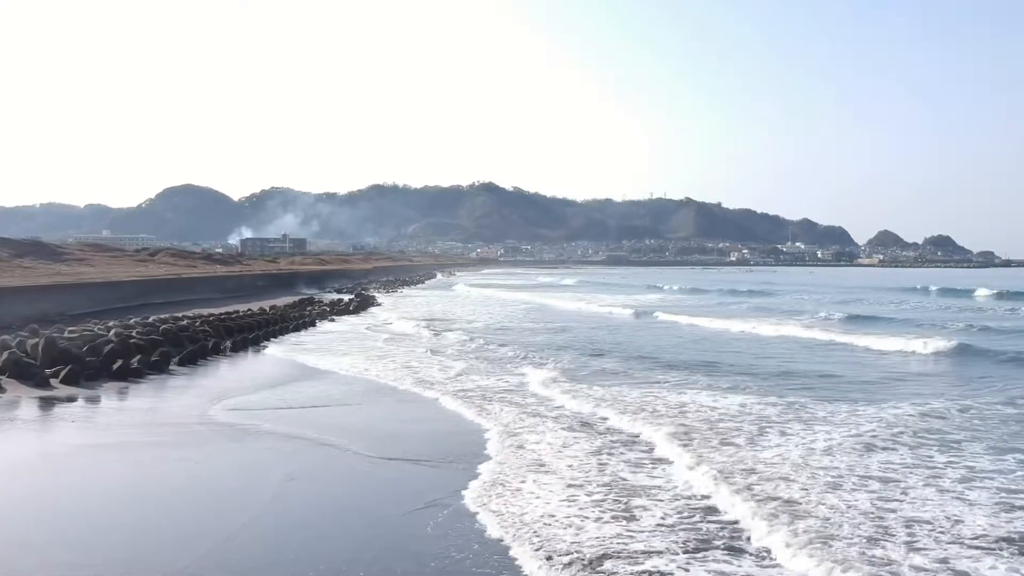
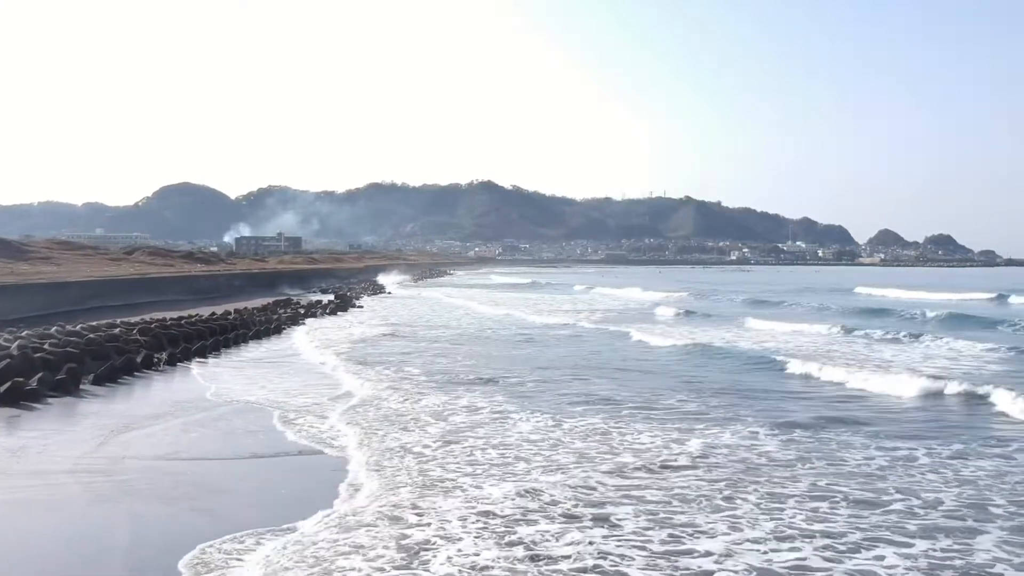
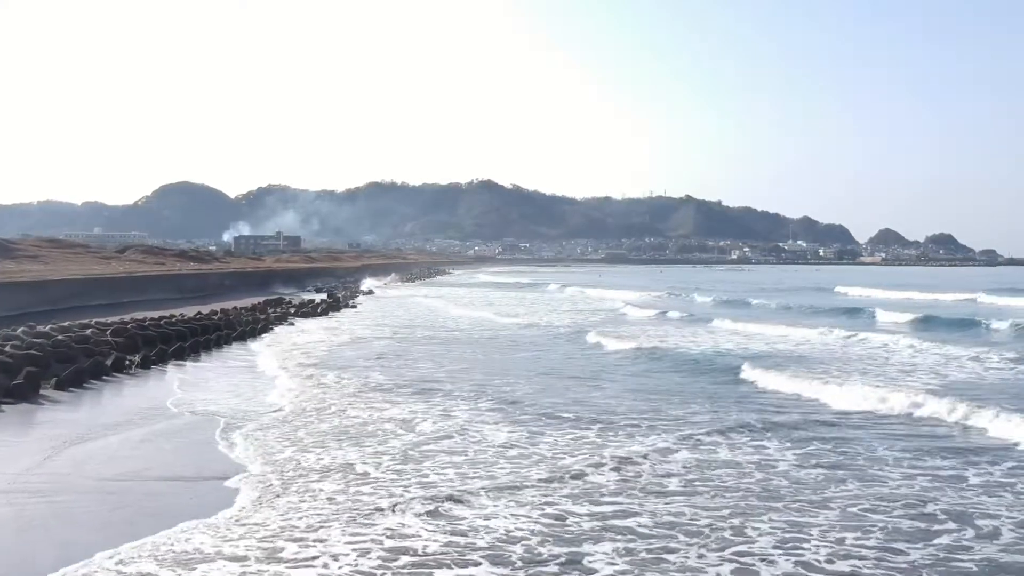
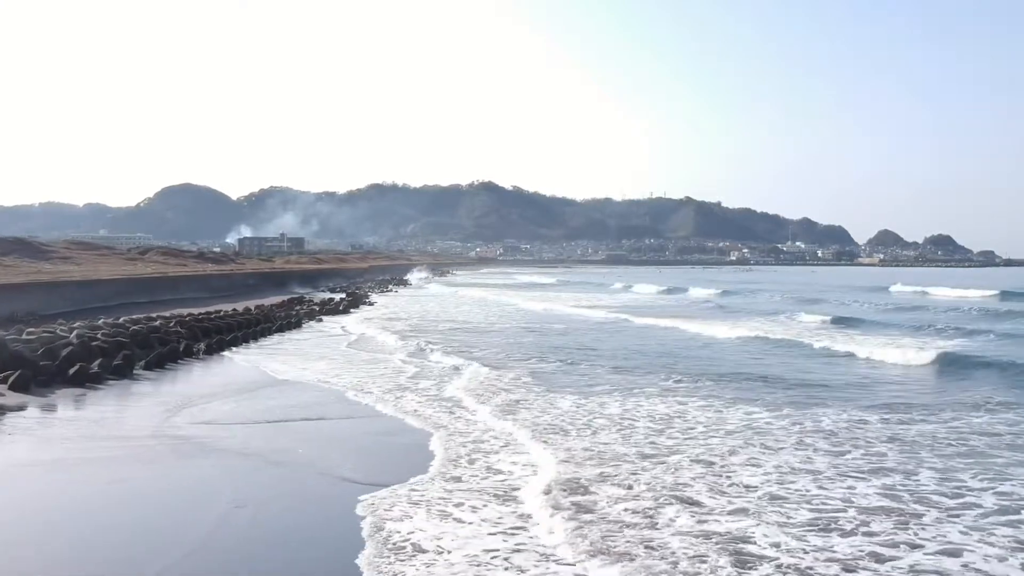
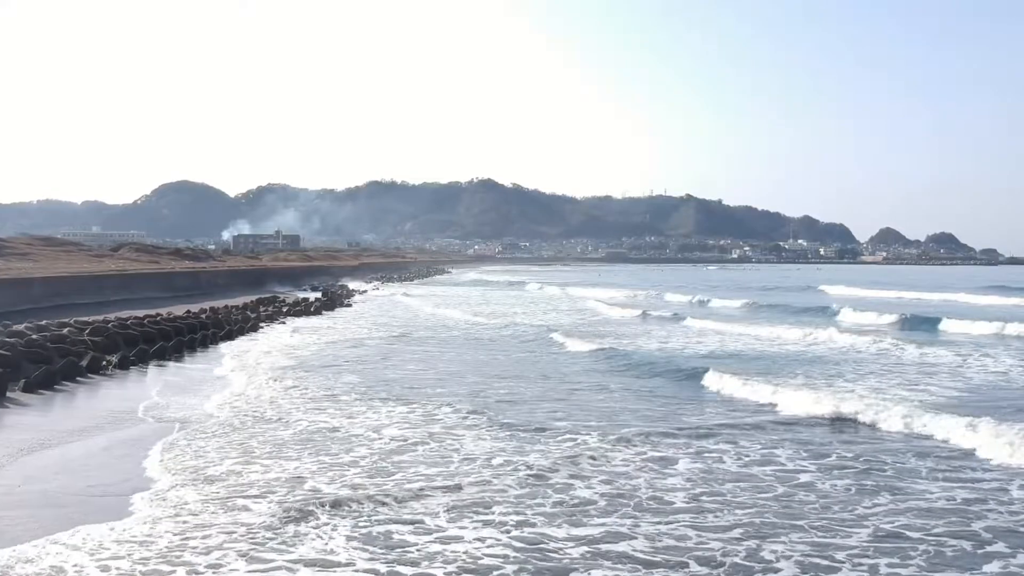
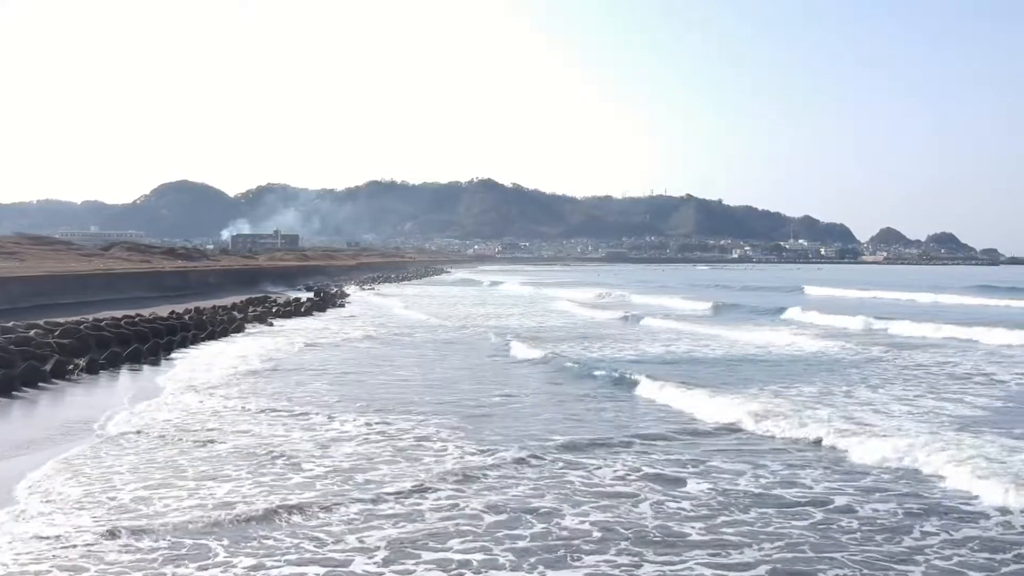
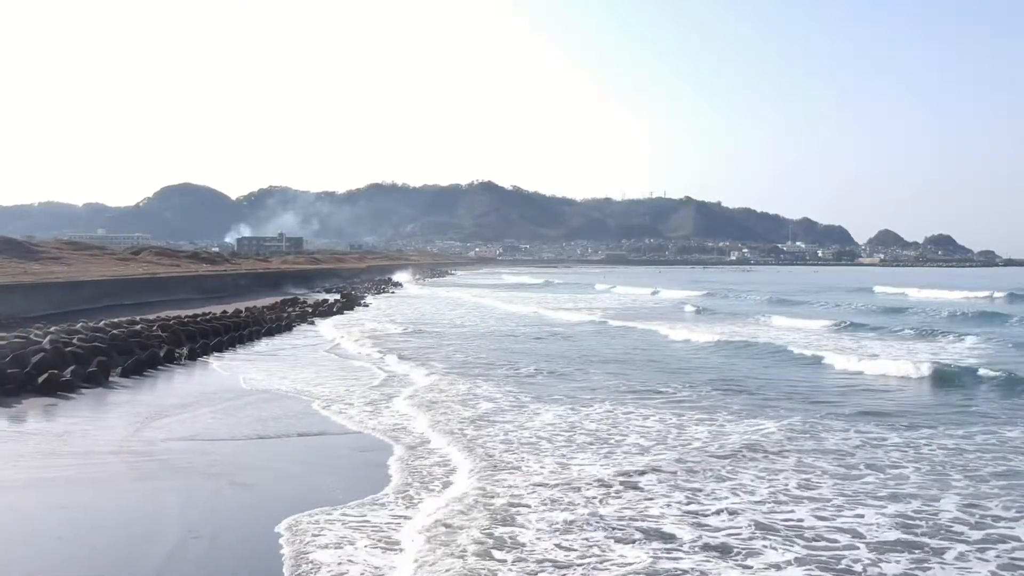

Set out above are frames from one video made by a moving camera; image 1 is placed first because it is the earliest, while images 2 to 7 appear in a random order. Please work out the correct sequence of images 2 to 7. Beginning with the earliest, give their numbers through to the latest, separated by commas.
4, 7, 2, 3, 5, 6
